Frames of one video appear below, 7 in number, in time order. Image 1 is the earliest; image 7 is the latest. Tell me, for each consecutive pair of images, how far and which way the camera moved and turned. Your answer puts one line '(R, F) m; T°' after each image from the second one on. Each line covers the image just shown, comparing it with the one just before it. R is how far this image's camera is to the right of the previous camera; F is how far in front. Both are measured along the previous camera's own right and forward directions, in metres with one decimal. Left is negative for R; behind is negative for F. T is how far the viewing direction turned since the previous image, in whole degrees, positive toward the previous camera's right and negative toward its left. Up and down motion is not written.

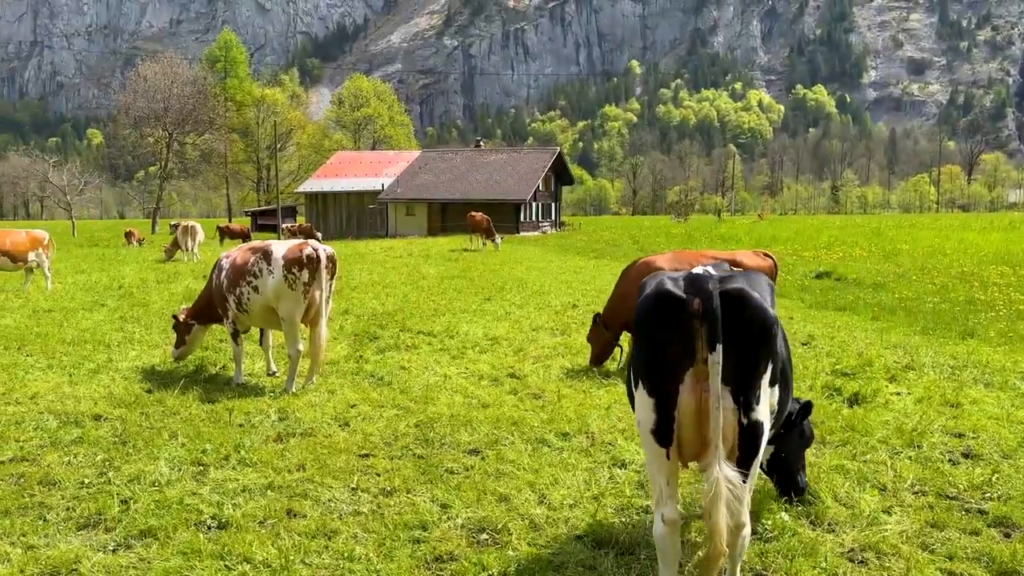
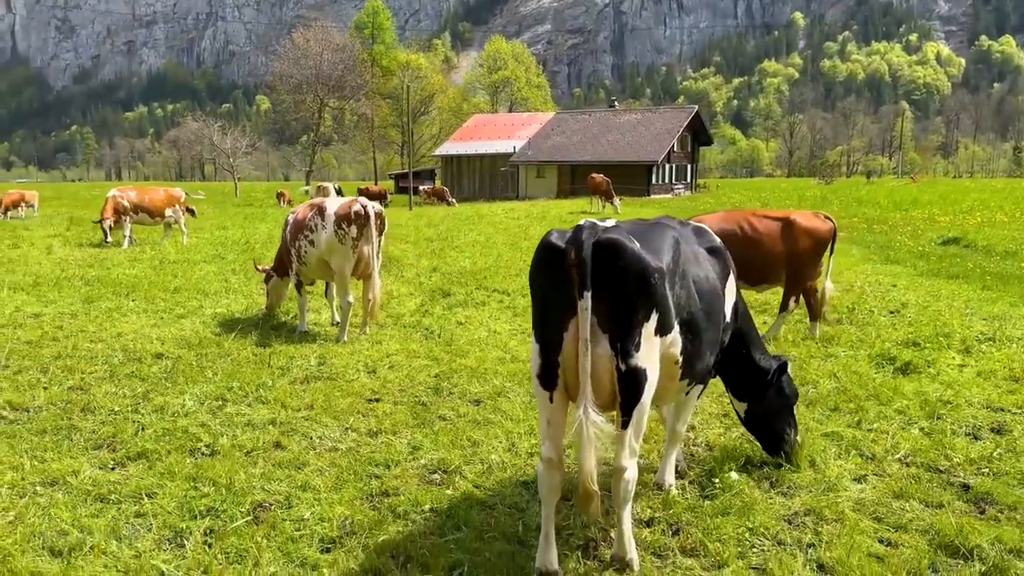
(+1.0, 0.0) m; -10°
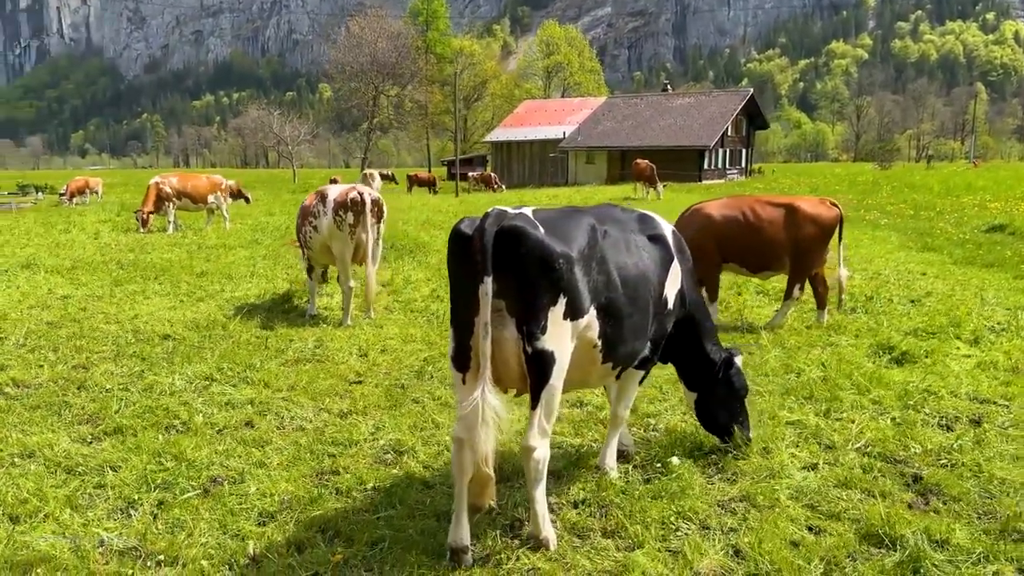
(+0.6, -0.1) m; -4°
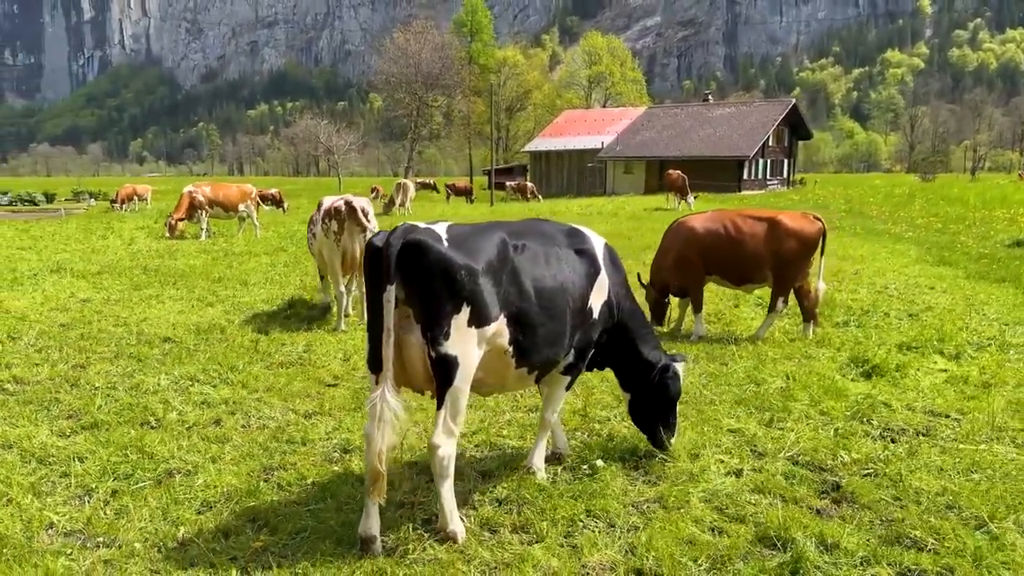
(+0.6, -0.2) m; -3°
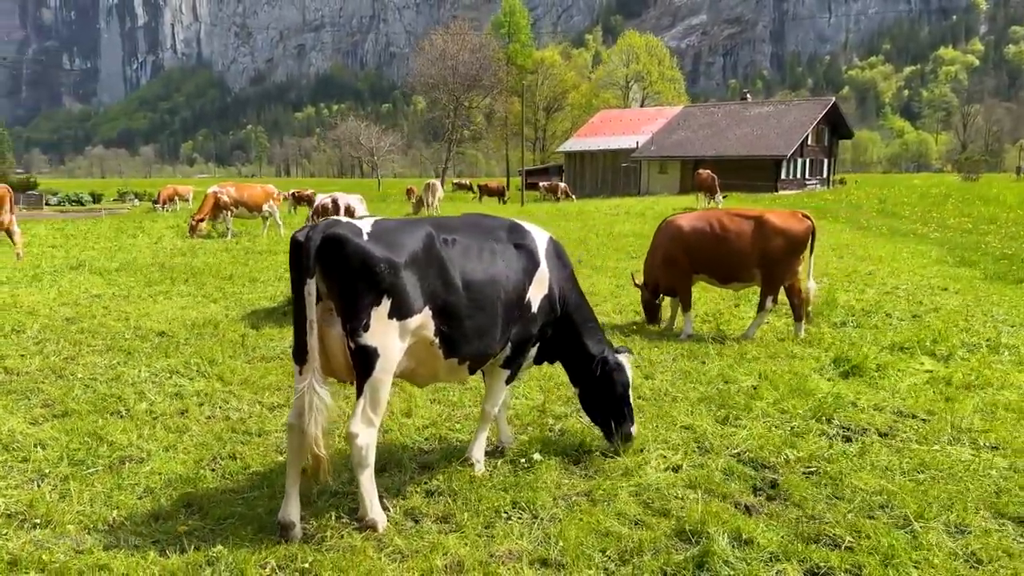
(+0.6, 0.0) m; -3°
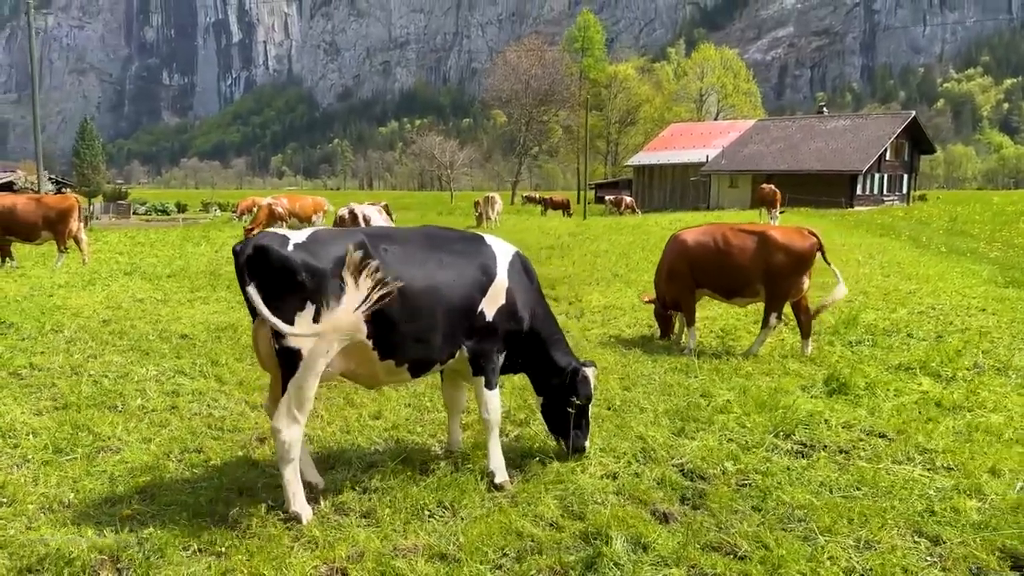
(+0.8, -0.2) m; -5°
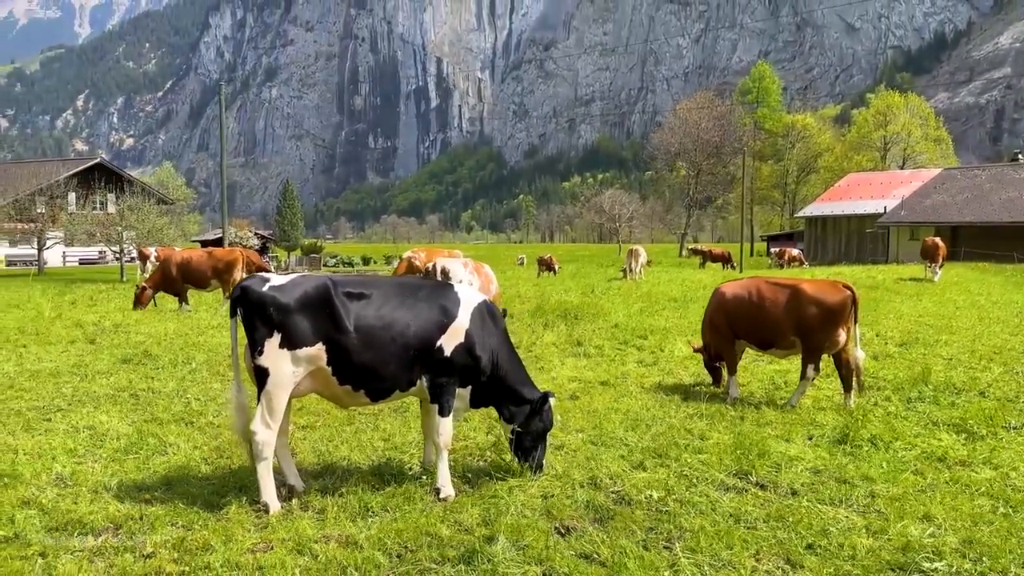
(+1.5, -0.7) m; -12°
